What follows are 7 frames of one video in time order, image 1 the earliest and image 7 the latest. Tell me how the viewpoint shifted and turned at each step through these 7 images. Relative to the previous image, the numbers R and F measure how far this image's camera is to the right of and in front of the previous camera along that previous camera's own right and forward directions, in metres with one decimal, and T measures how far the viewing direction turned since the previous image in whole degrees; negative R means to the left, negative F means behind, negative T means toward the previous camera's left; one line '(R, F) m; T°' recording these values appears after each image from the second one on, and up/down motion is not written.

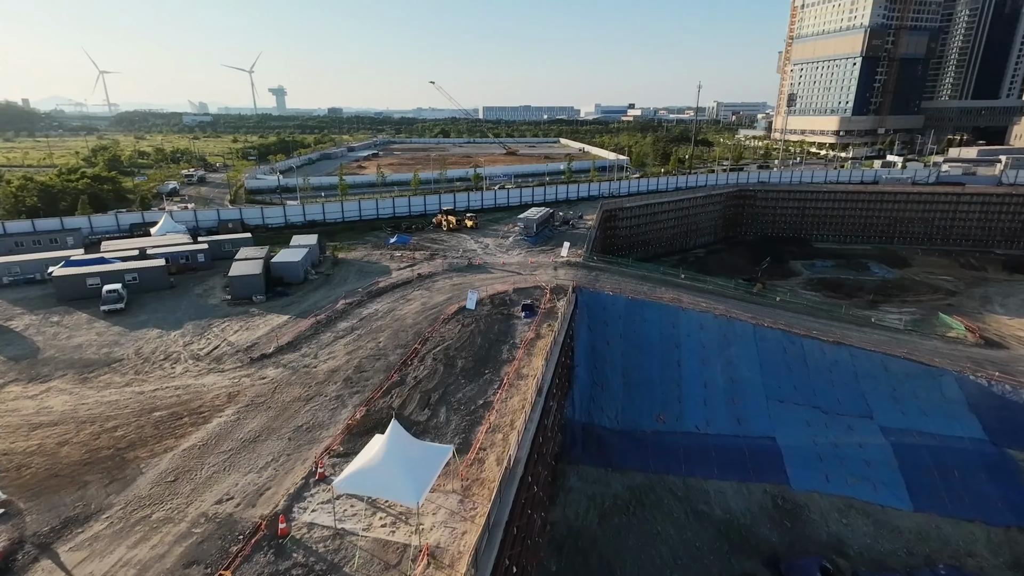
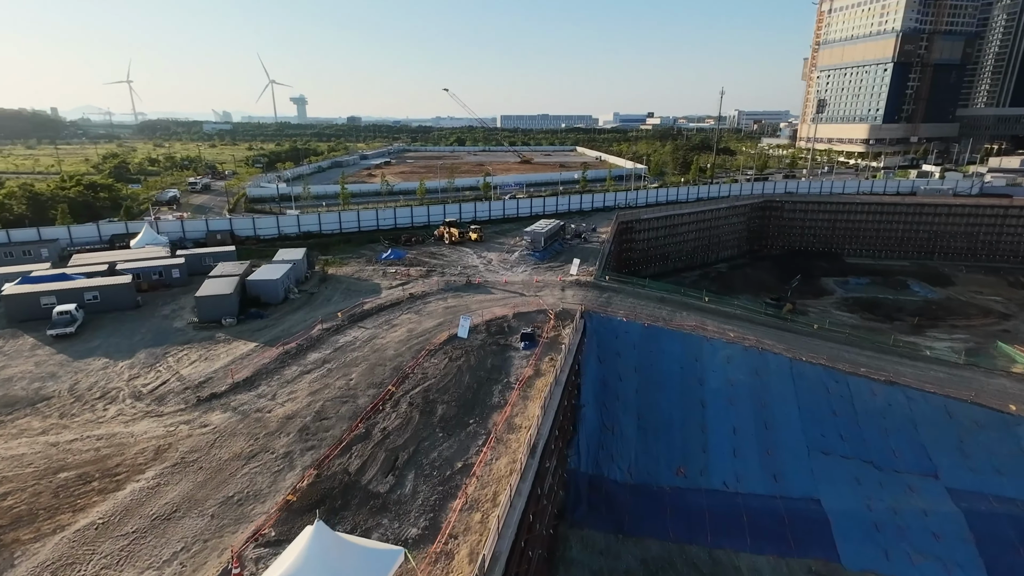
(+0.8, +3.4) m; -2°
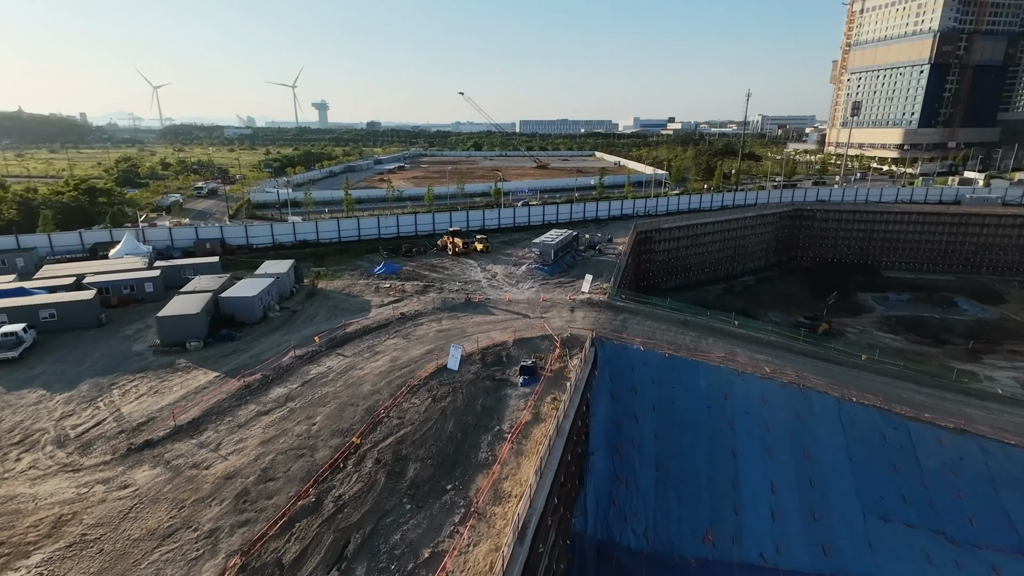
(+0.7, +3.2) m; -2°
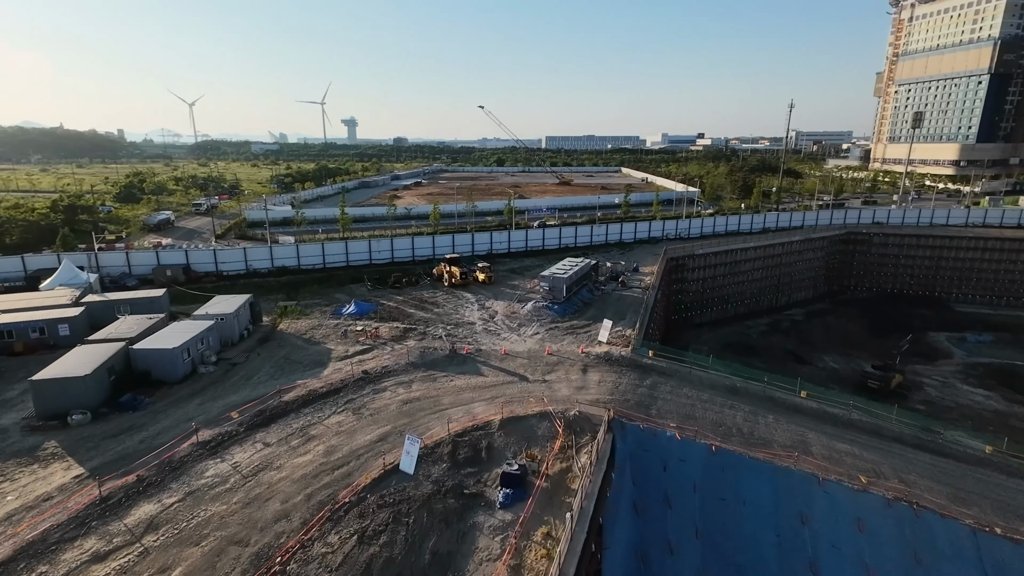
(+1.2, +6.0) m; -3°
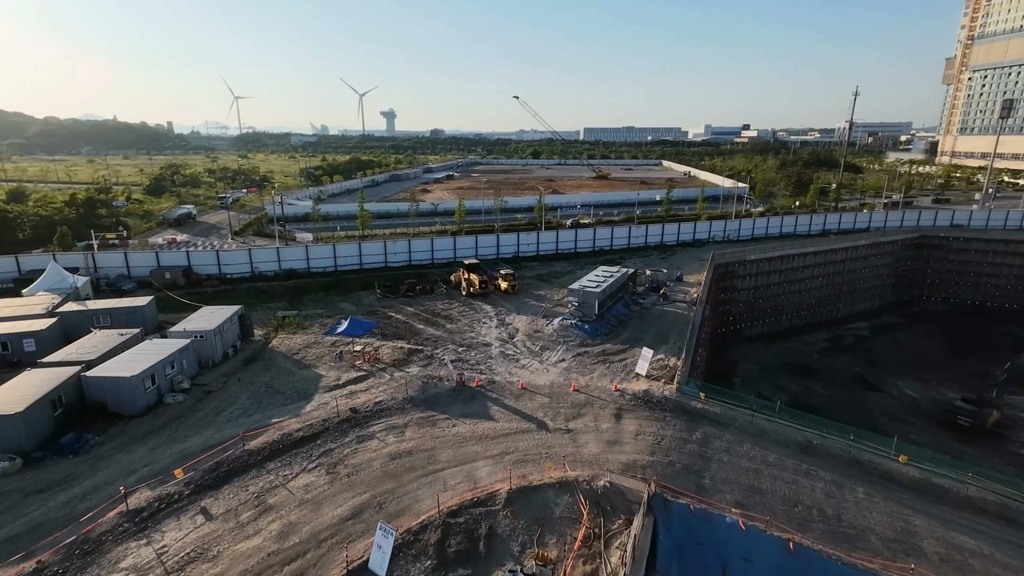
(+0.5, +3.8) m; -4°
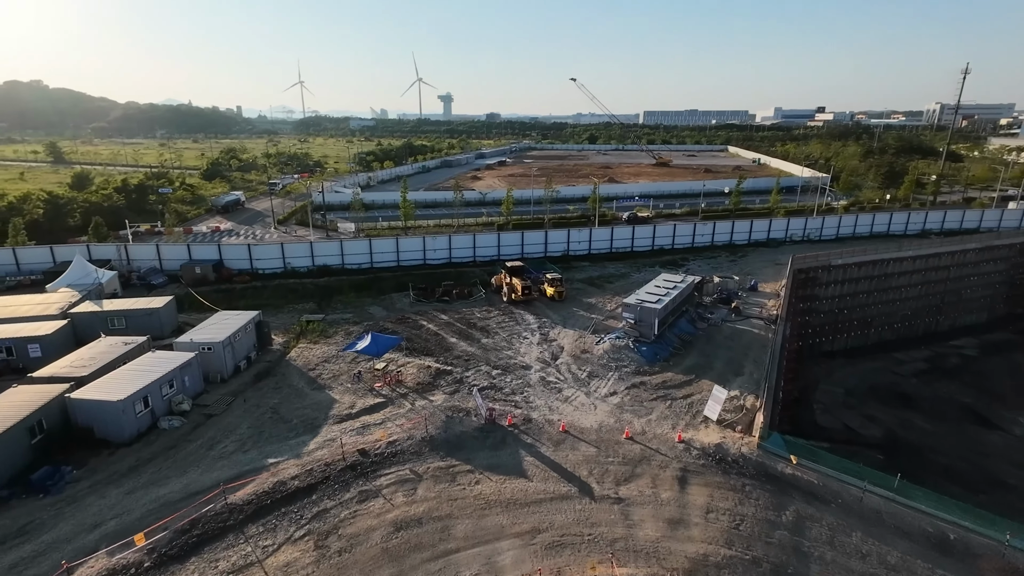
(+0.2, +3.2) m; -6°
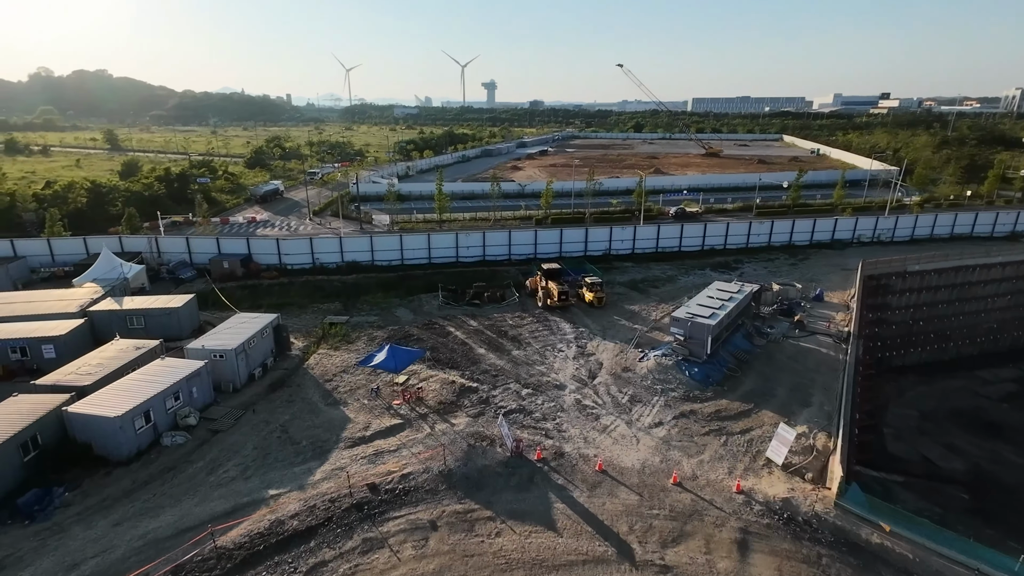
(+0.1, +2.0) m; -4°
